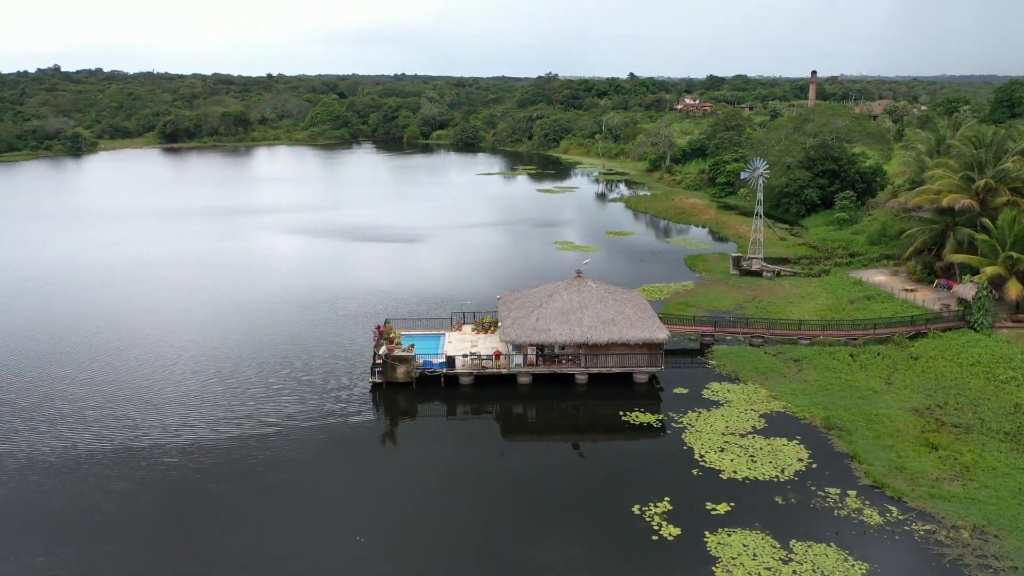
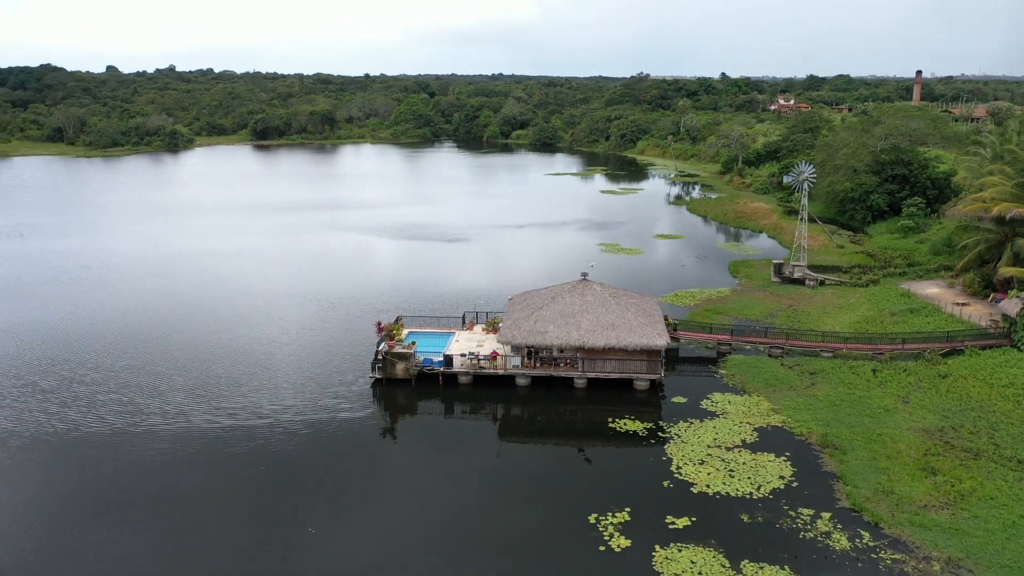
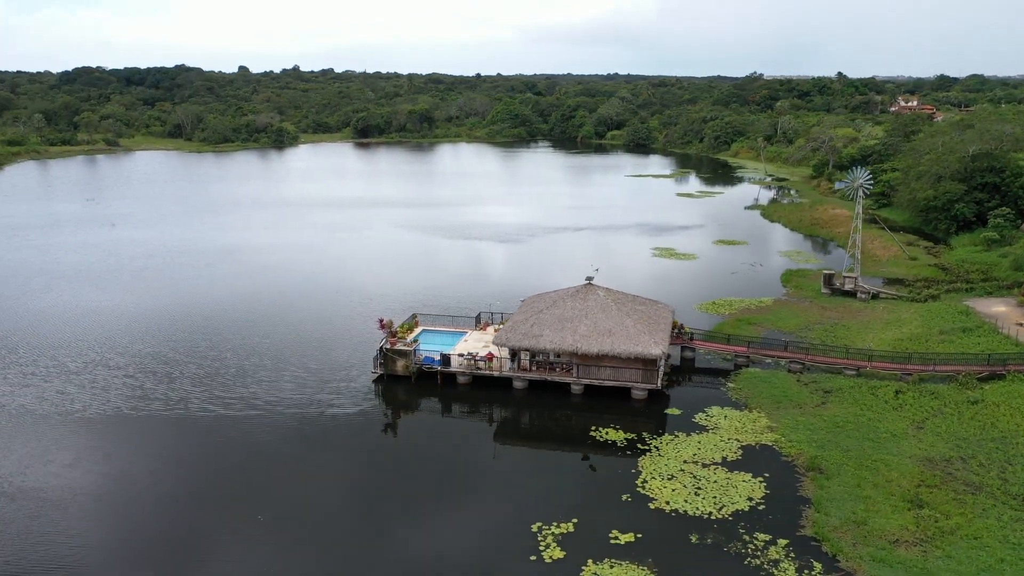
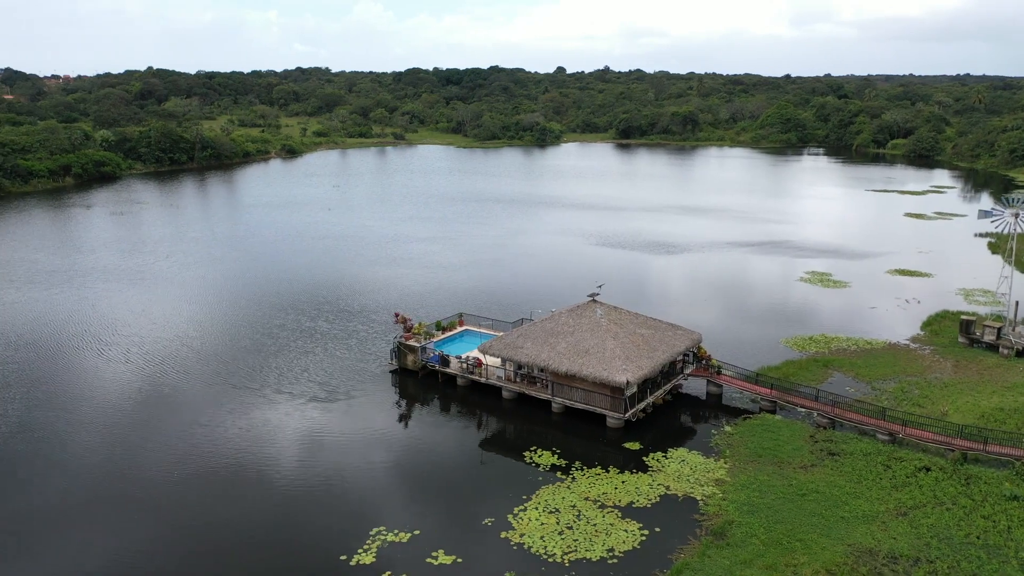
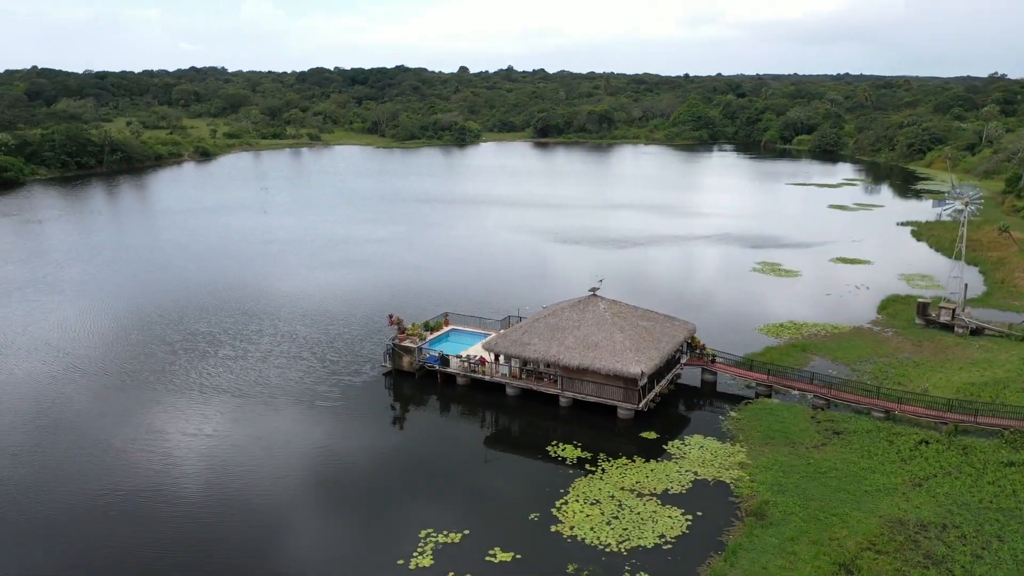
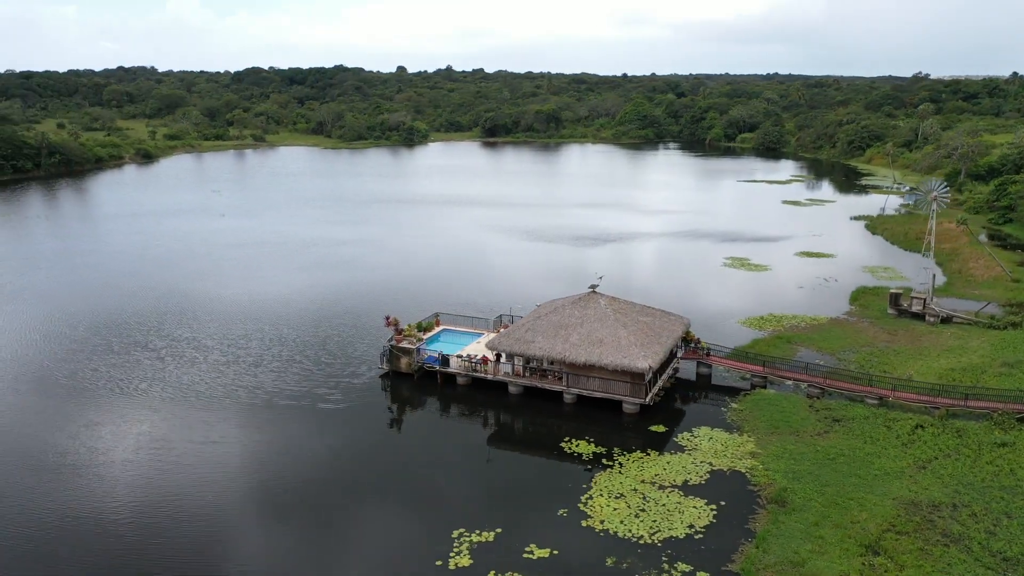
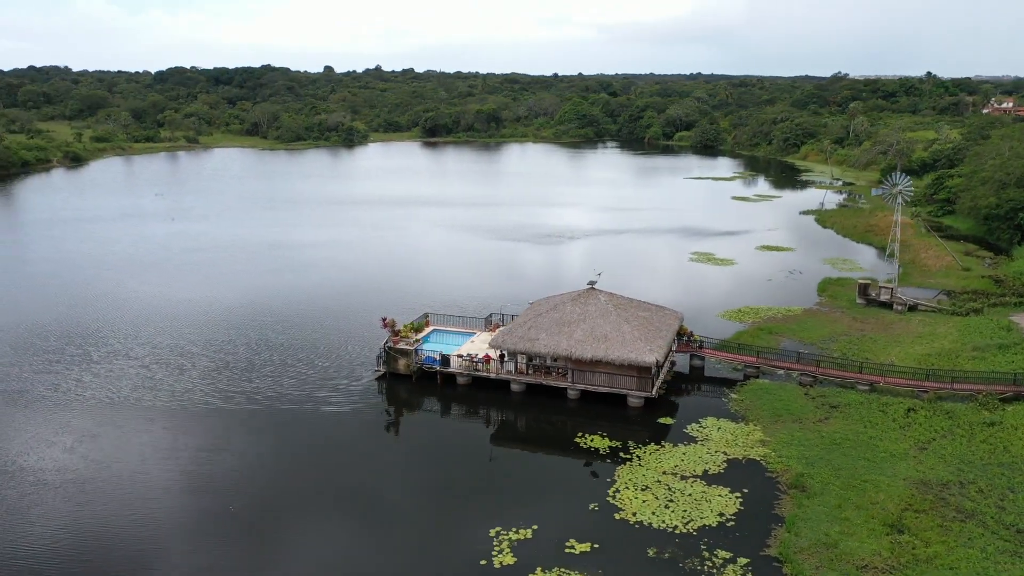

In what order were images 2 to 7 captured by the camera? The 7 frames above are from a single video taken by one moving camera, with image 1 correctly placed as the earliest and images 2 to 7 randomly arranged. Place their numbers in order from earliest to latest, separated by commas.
2, 3, 7, 6, 5, 4
